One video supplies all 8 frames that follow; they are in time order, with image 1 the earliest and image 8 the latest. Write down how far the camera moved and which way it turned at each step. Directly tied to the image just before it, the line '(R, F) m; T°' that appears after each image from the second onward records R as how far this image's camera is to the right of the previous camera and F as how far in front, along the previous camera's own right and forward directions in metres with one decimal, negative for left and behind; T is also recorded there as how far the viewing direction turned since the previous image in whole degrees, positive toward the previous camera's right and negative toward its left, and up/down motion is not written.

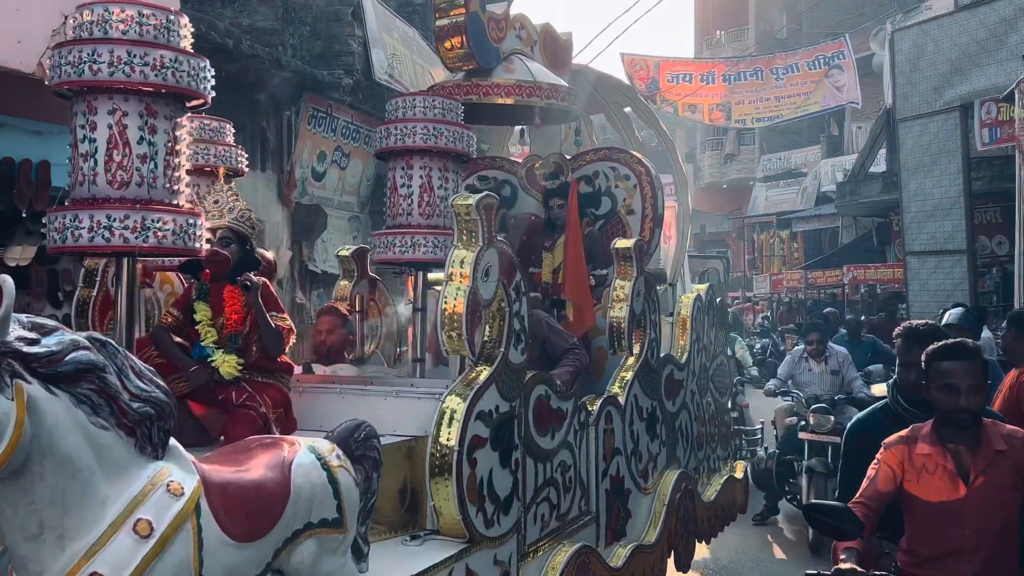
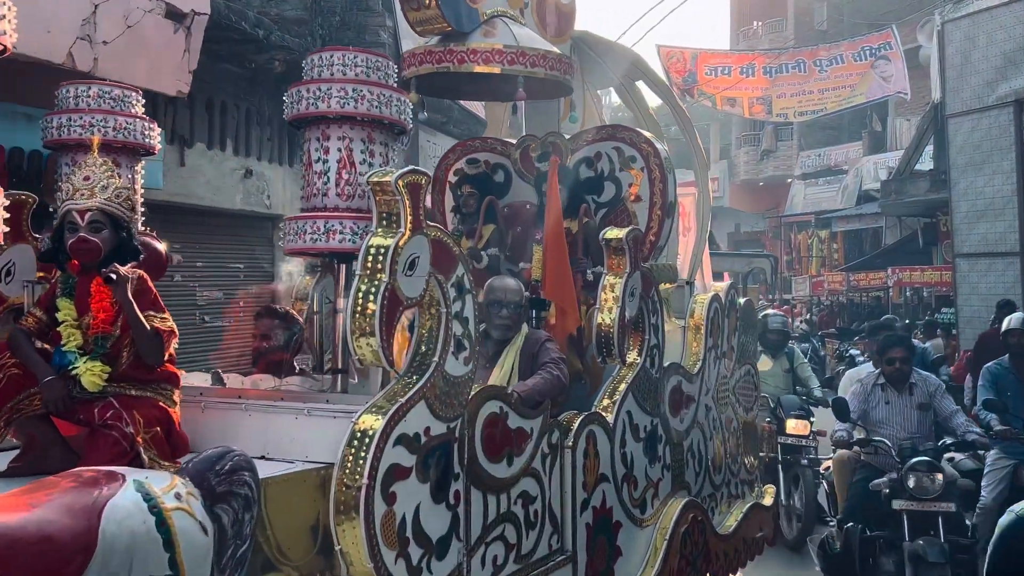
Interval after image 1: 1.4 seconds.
(+0.3, +0.6) m; -2°
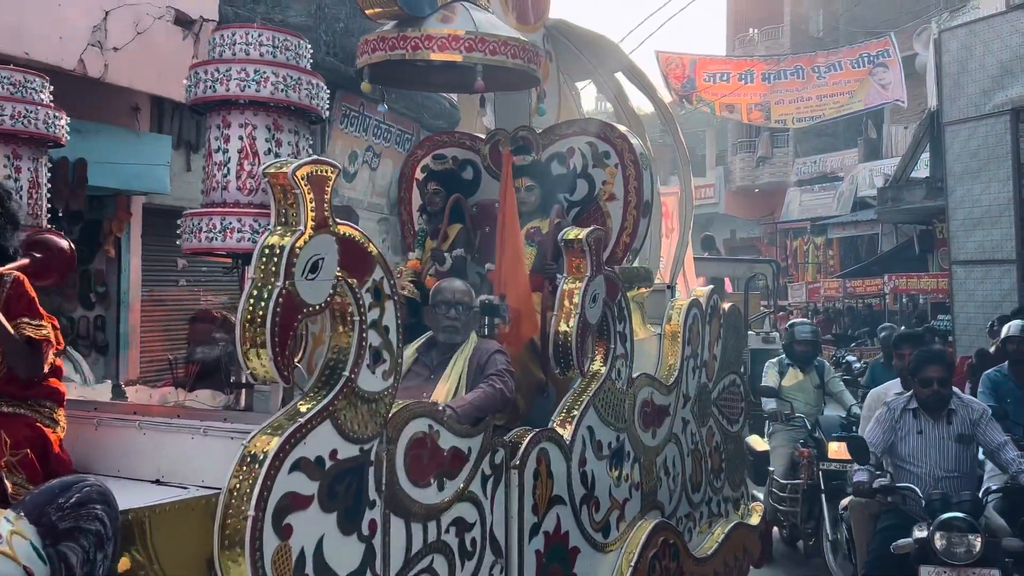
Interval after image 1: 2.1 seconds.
(+0.2, +0.3) m; 0°
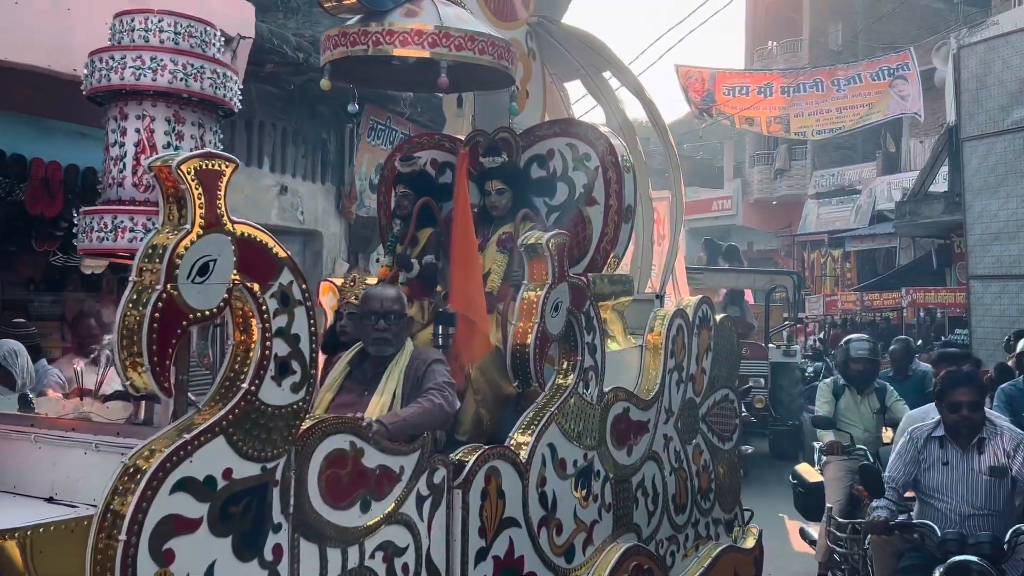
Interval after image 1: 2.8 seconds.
(+0.2, +0.2) m; -1°
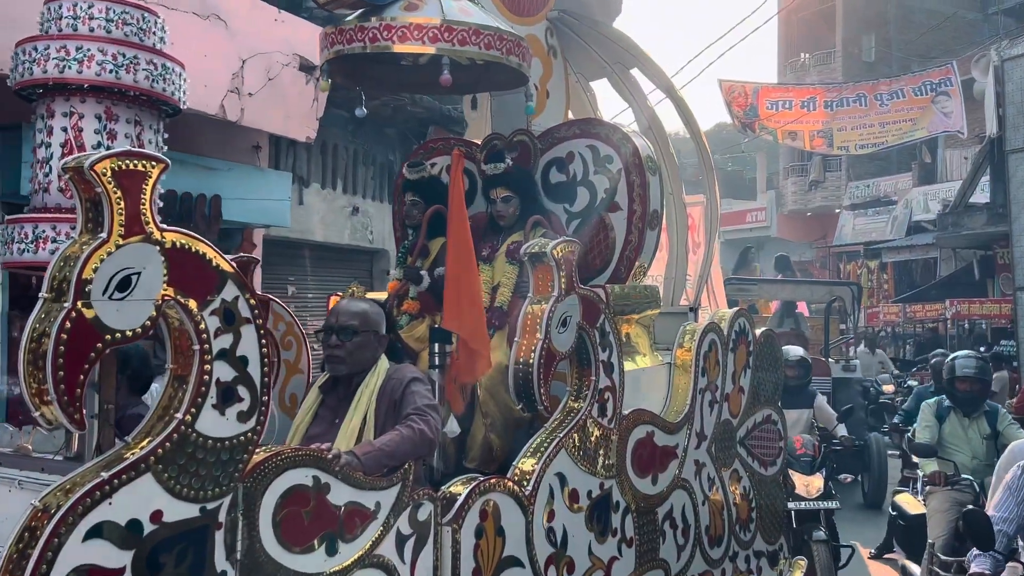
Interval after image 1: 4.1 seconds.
(+0.1, +0.3) m; -2°
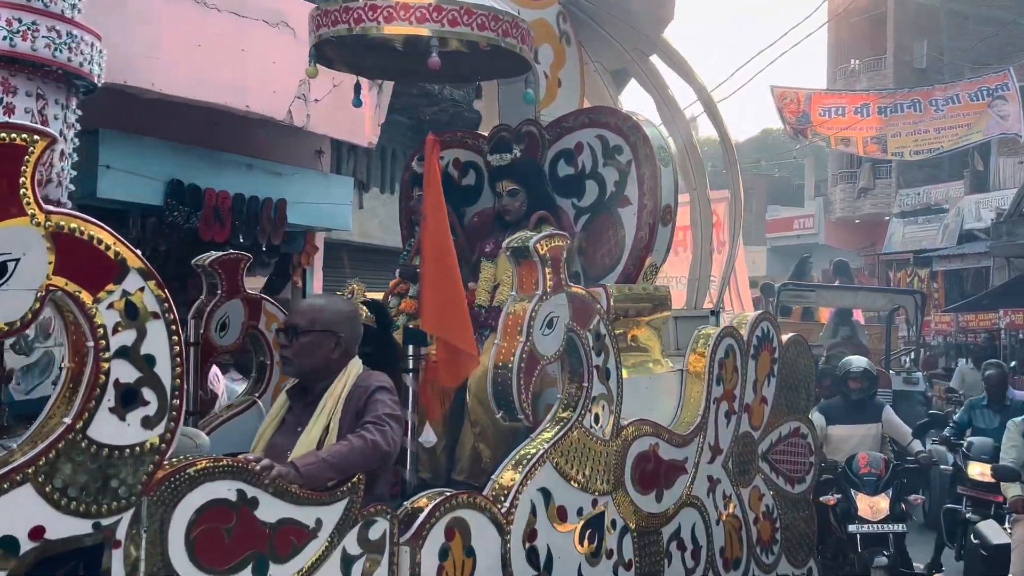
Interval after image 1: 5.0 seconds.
(+0.2, +0.3) m; -3°
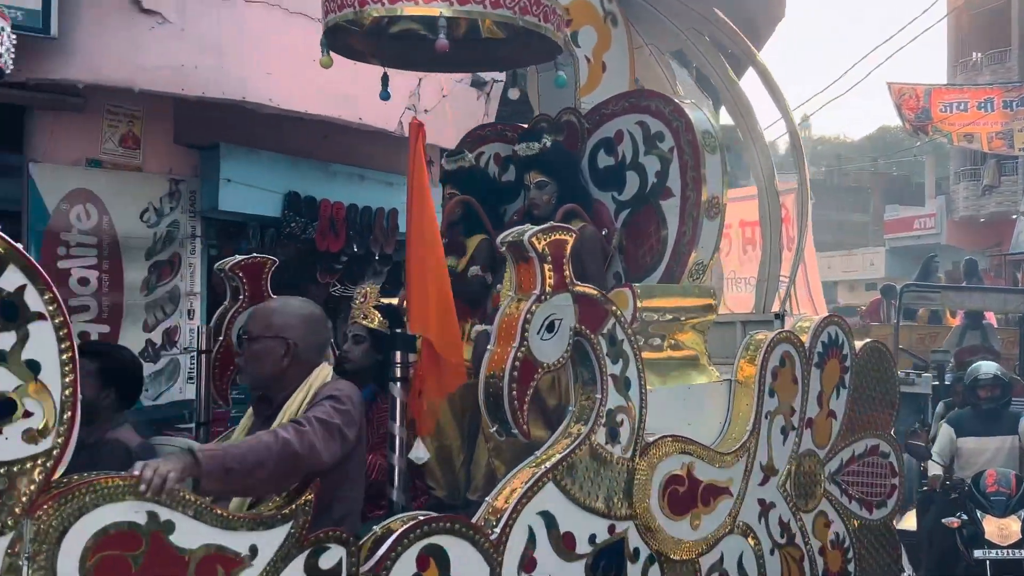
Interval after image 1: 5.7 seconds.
(+0.3, +0.3) m; -6°
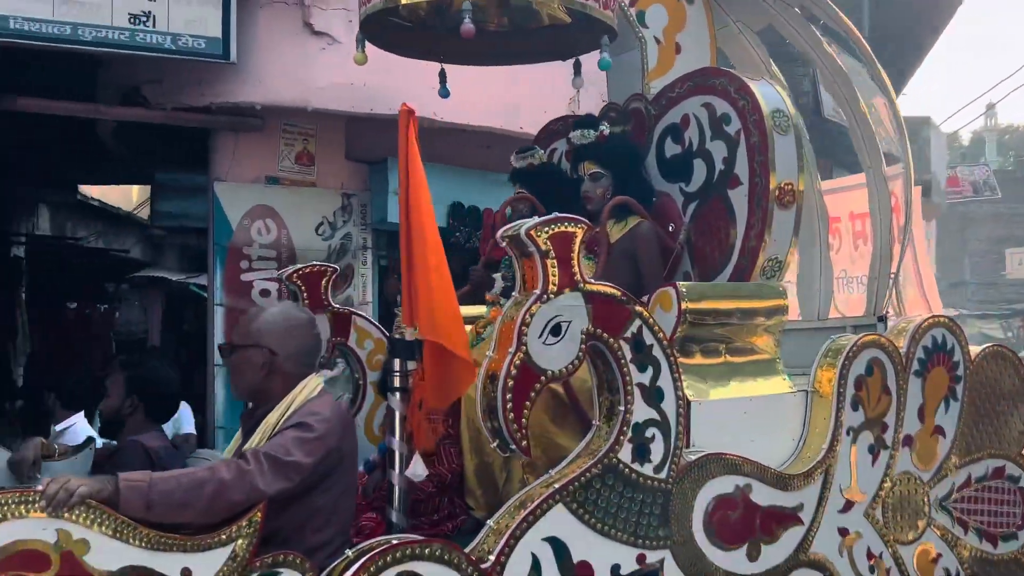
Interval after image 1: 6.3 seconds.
(+0.4, +0.3) m; -10°
